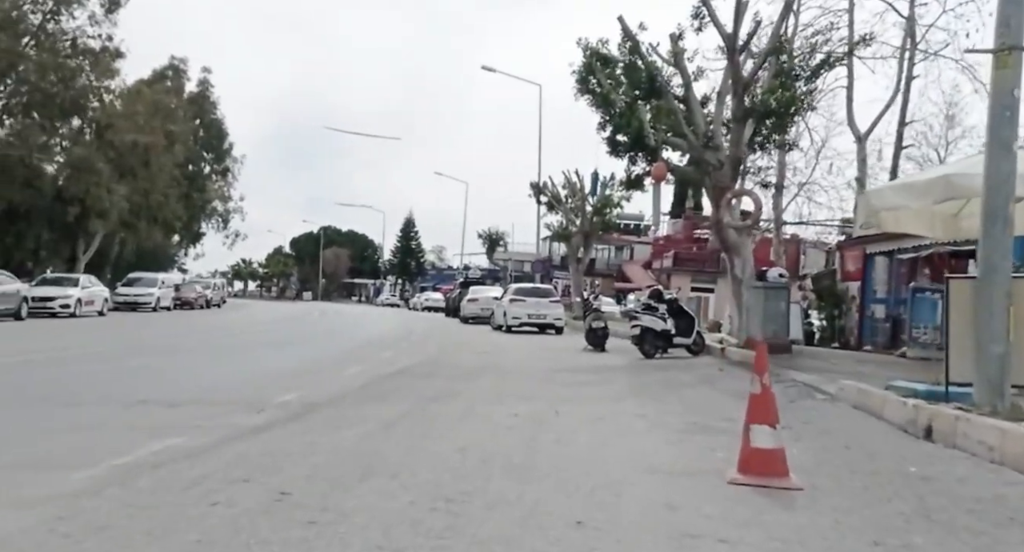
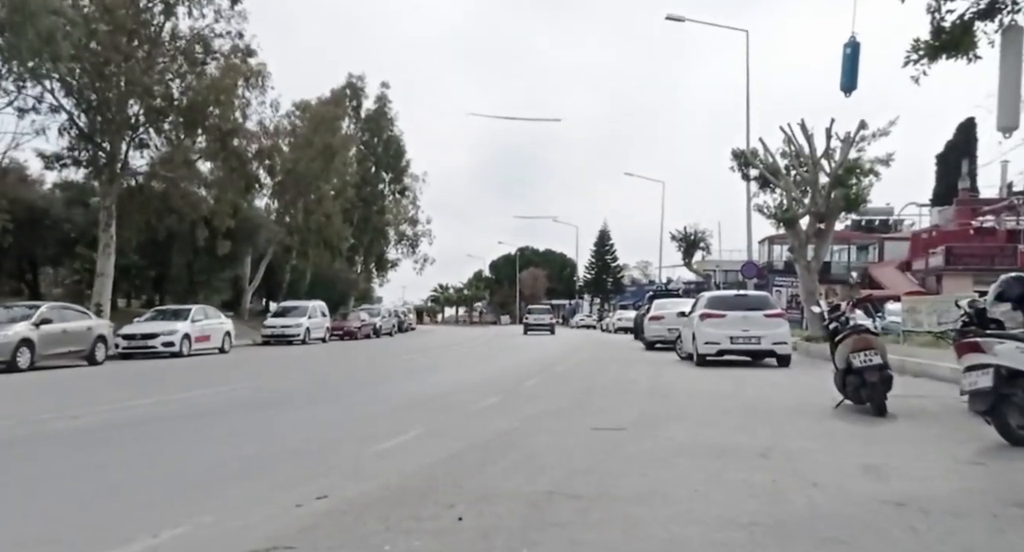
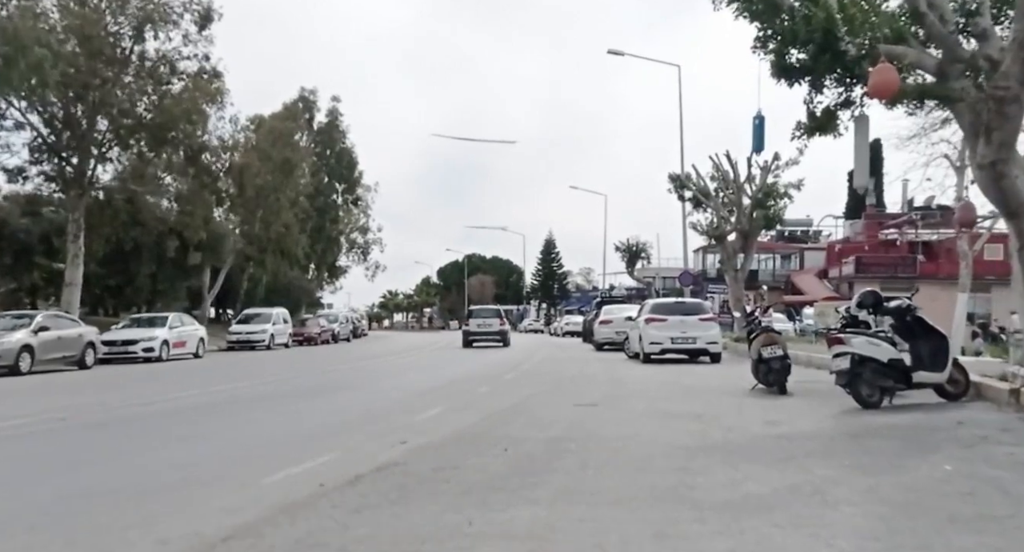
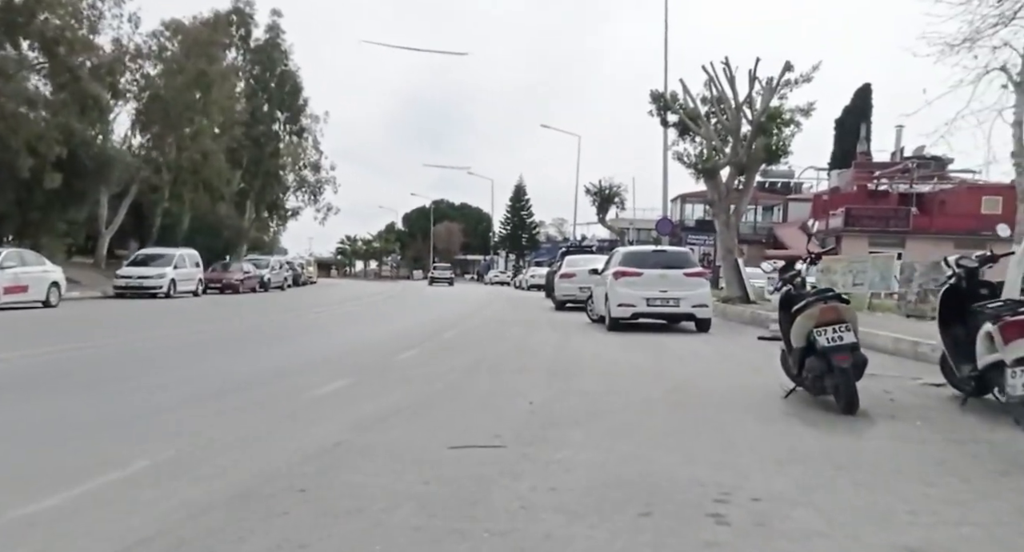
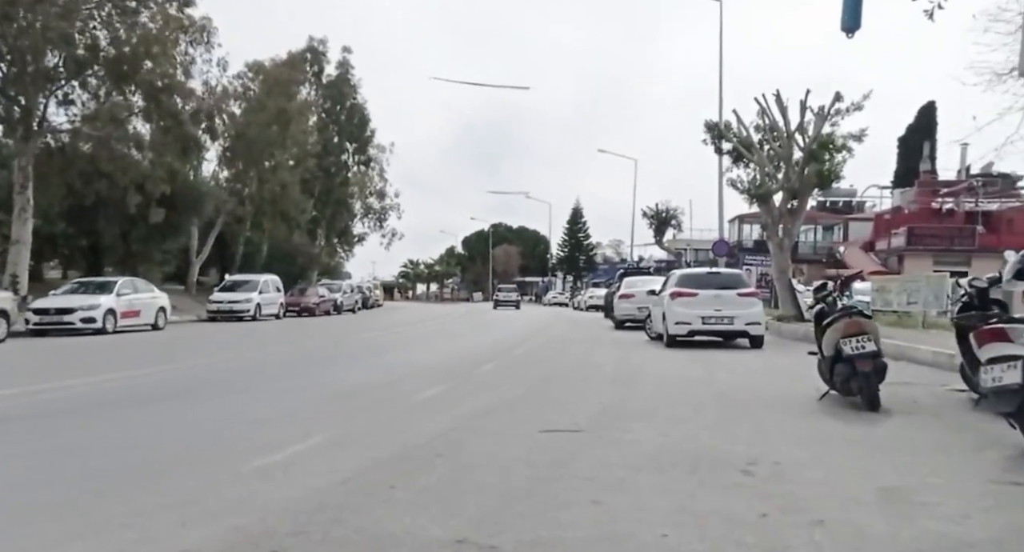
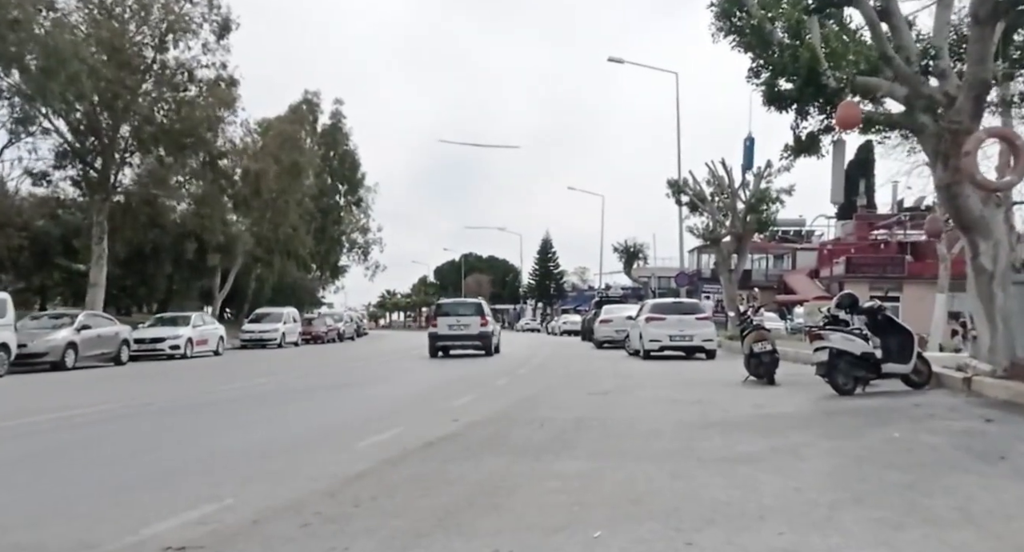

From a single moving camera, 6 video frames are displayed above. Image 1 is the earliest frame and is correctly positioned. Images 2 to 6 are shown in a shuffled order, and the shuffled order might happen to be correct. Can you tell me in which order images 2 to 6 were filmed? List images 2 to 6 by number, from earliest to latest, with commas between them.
6, 3, 2, 5, 4
